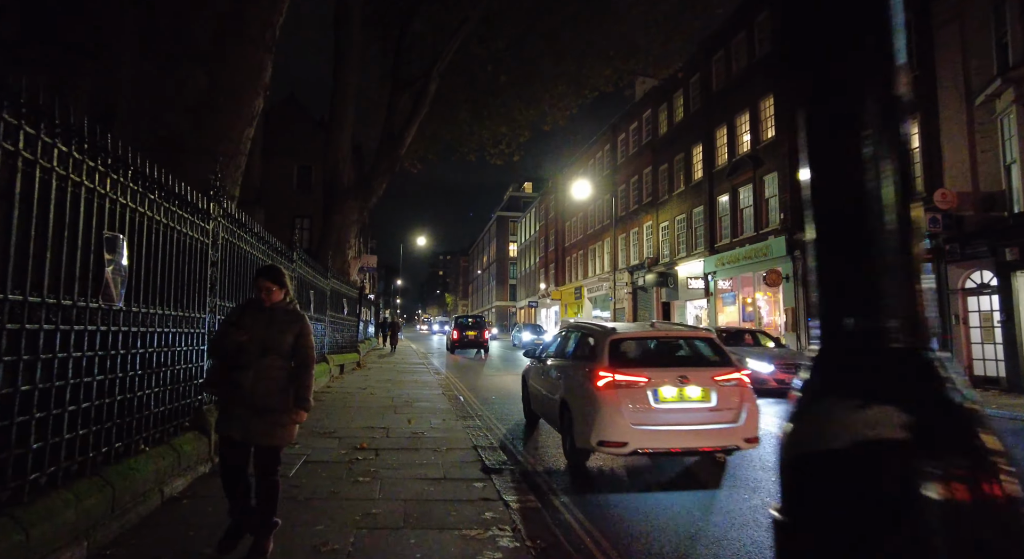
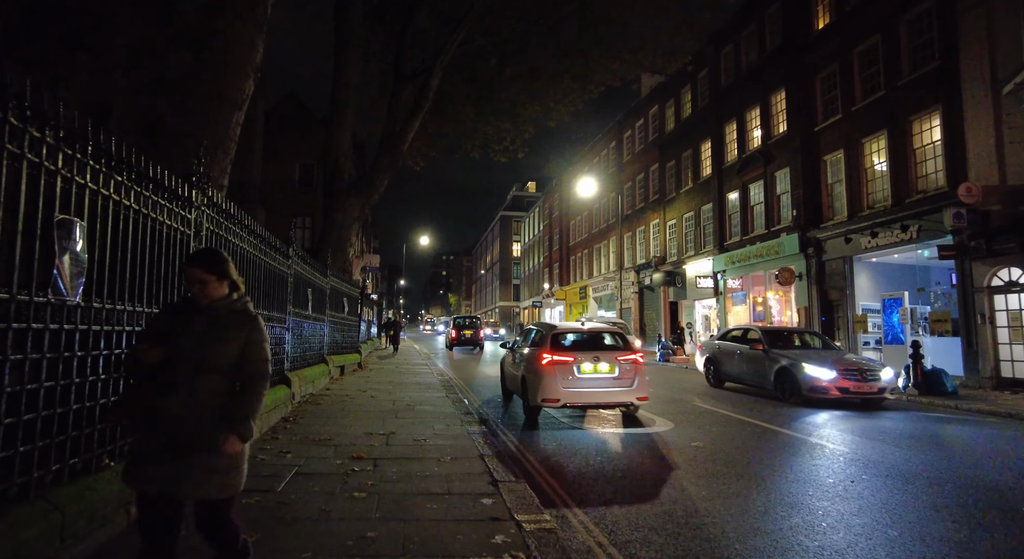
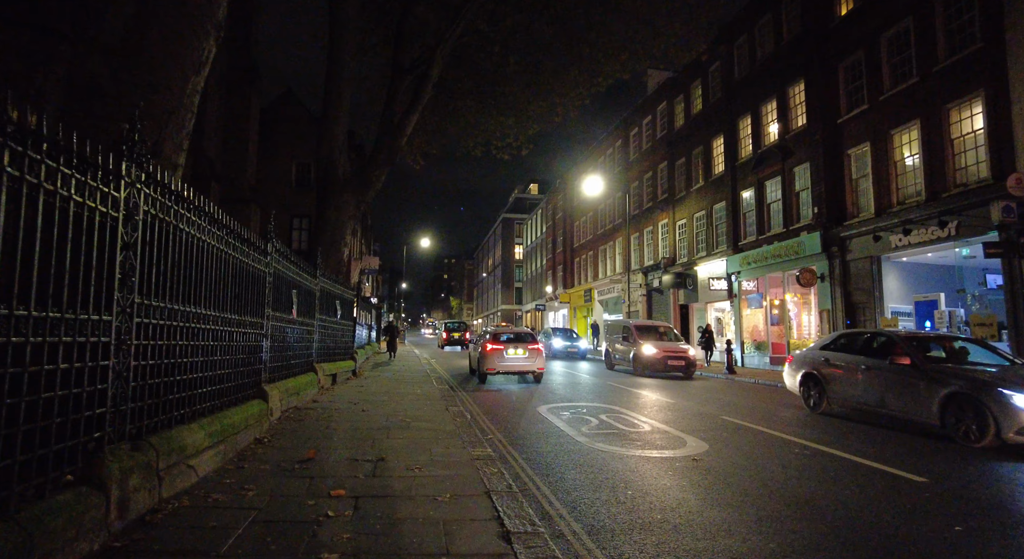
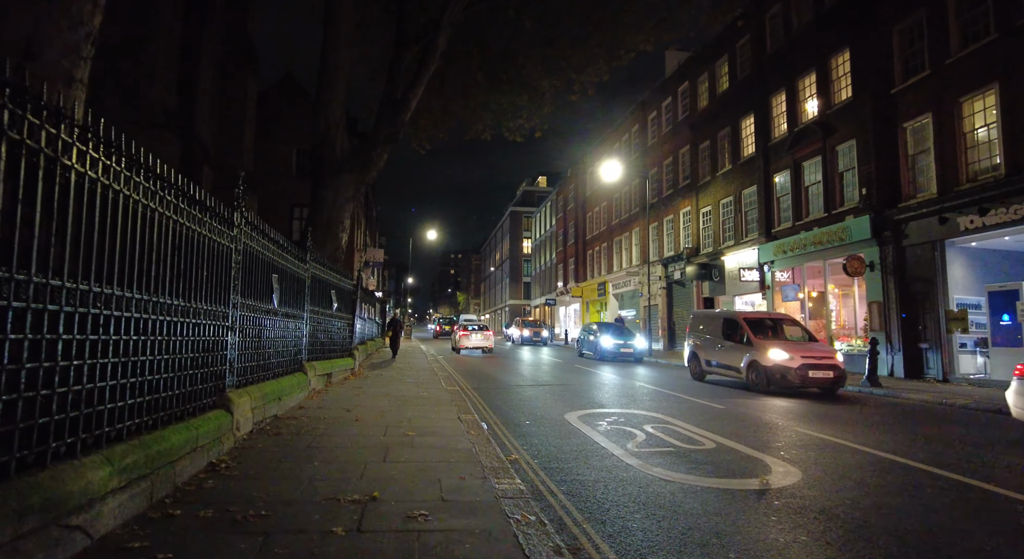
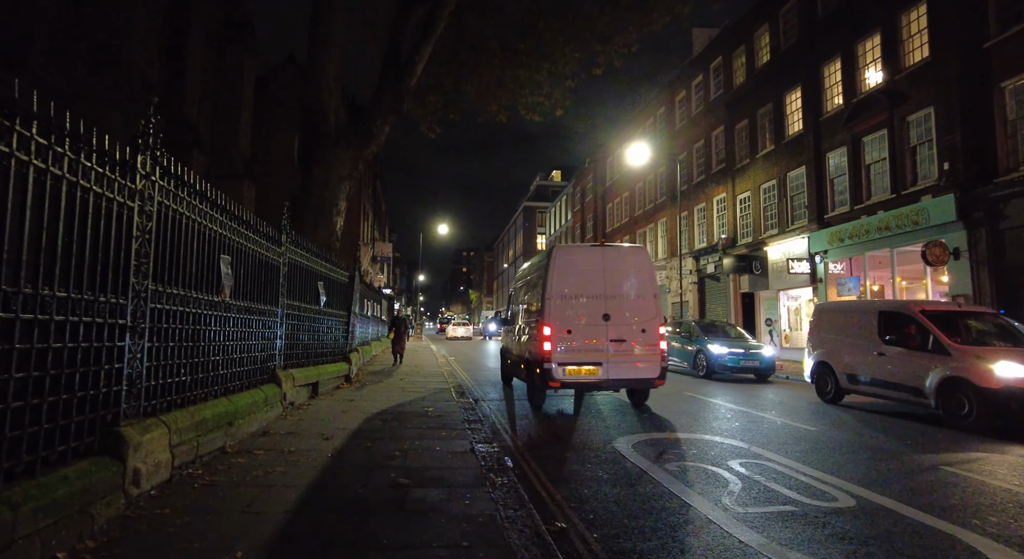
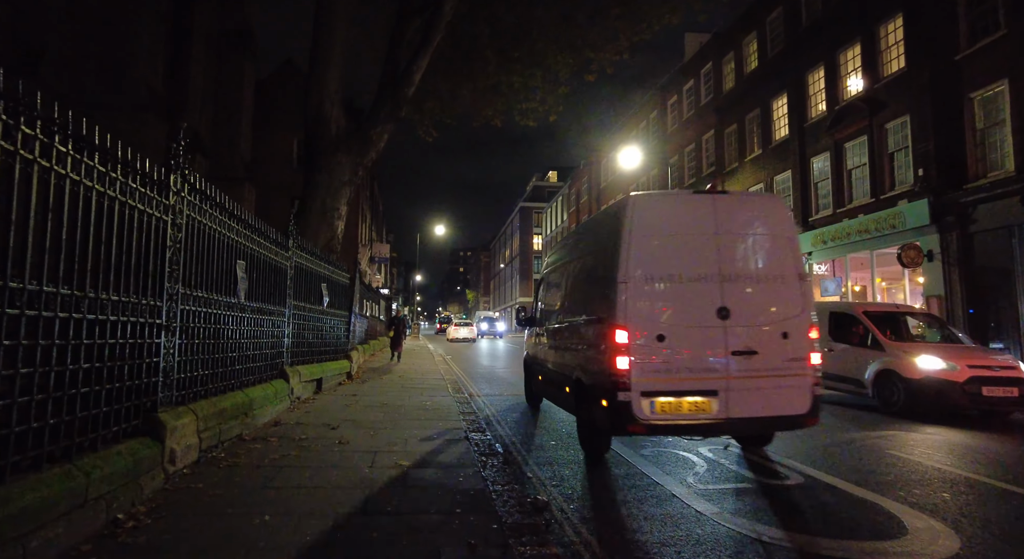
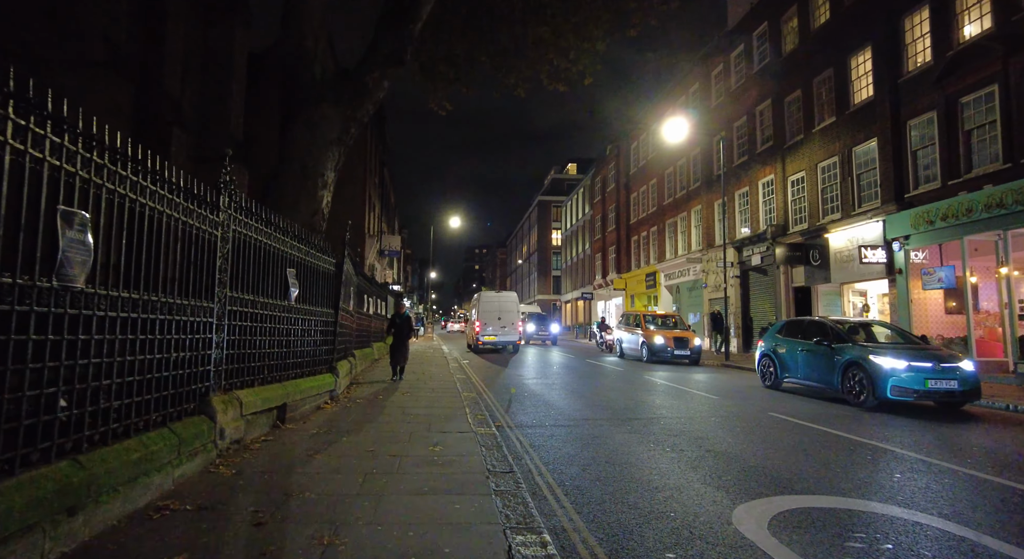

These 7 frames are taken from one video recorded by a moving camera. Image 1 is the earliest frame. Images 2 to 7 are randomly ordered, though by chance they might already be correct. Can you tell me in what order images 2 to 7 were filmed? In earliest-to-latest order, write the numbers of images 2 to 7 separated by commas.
2, 3, 4, 6, 5, 7
